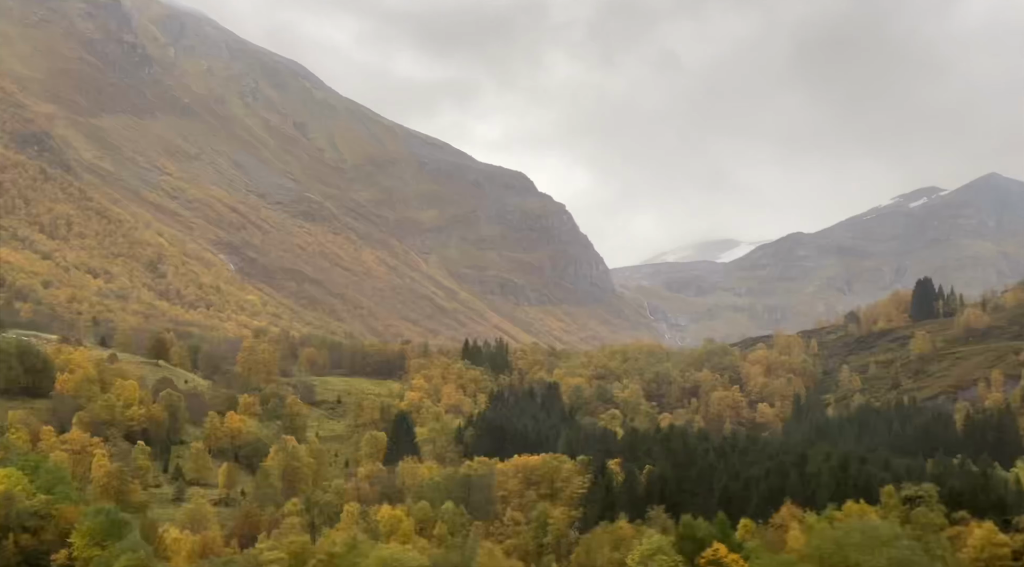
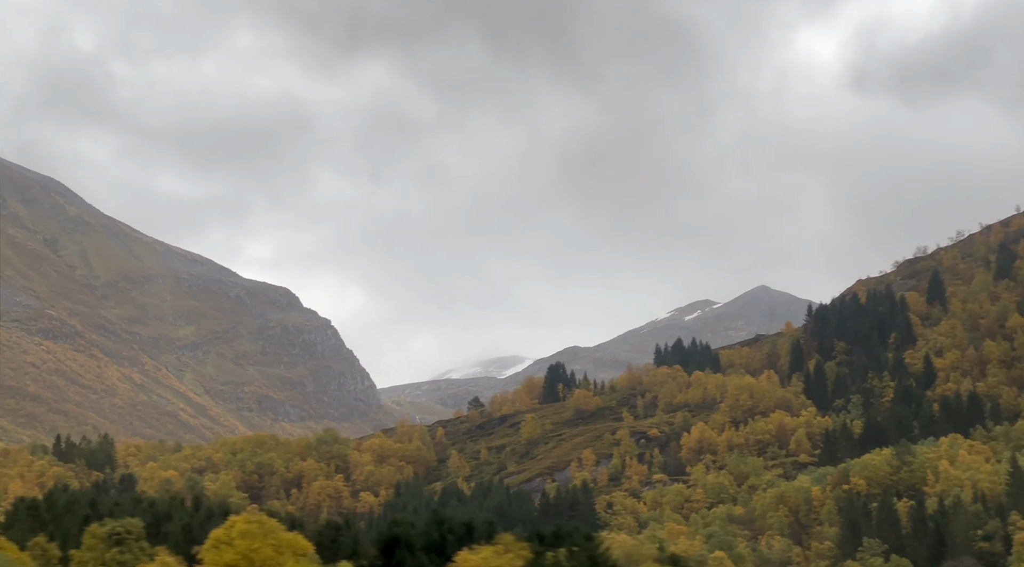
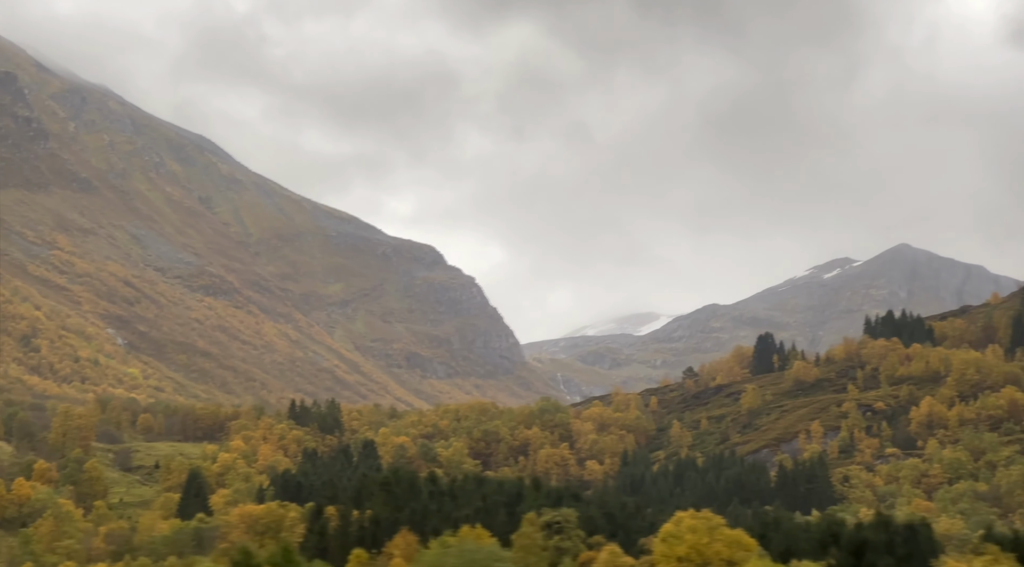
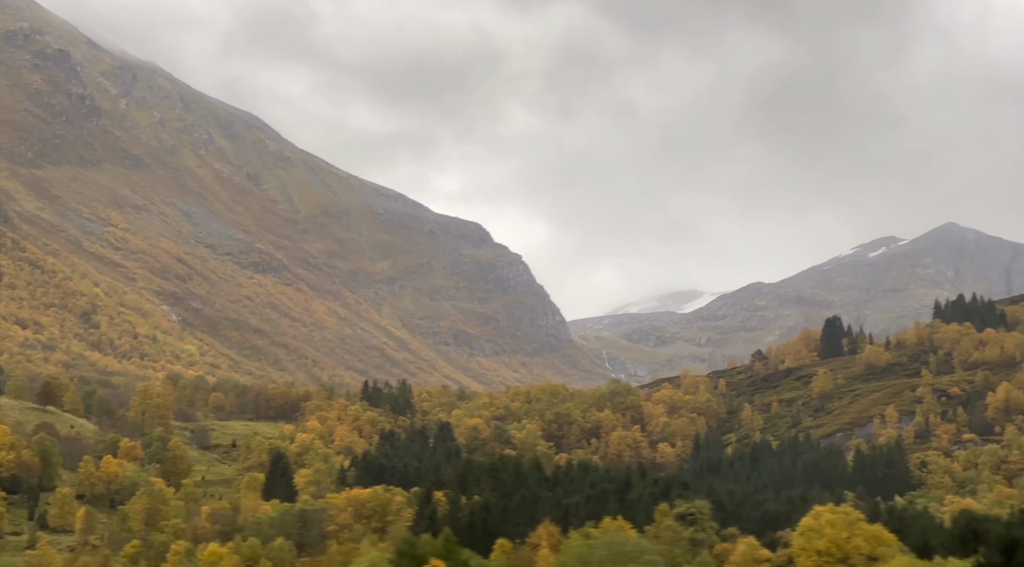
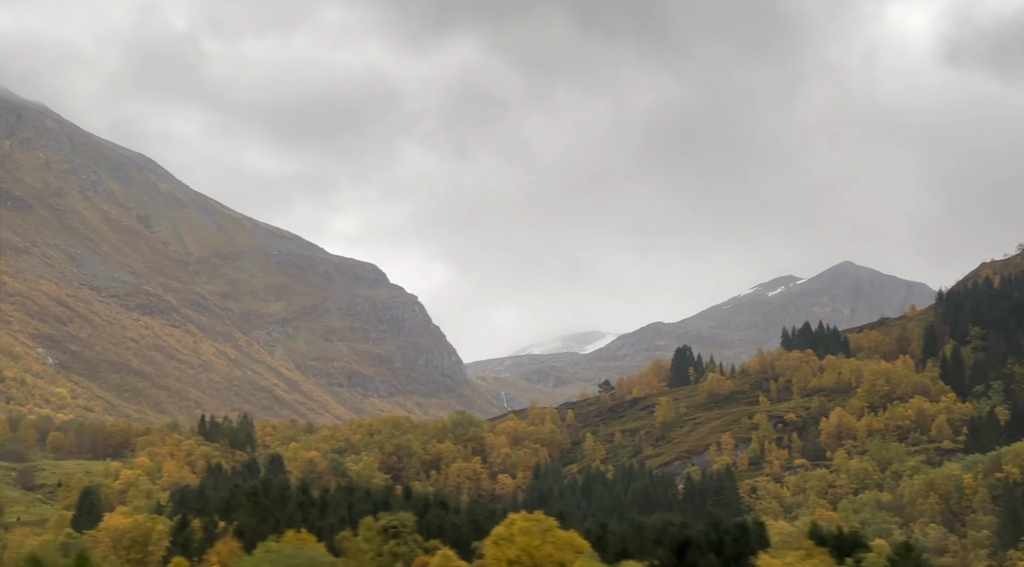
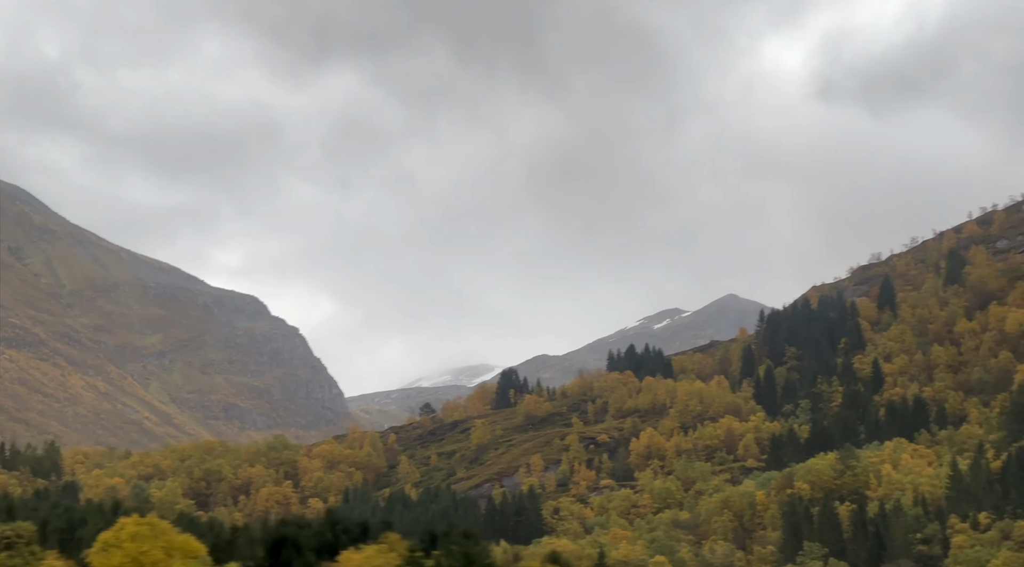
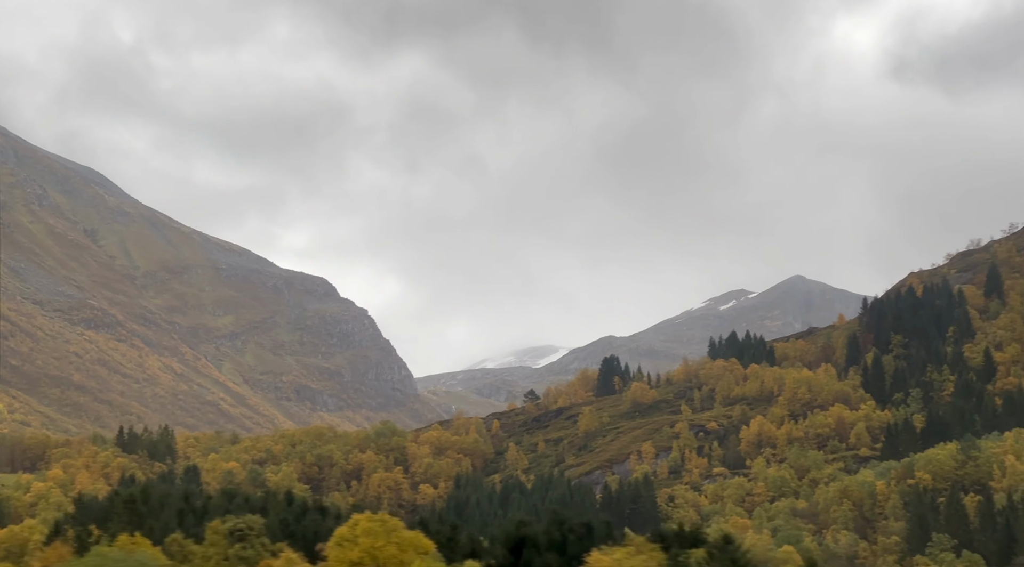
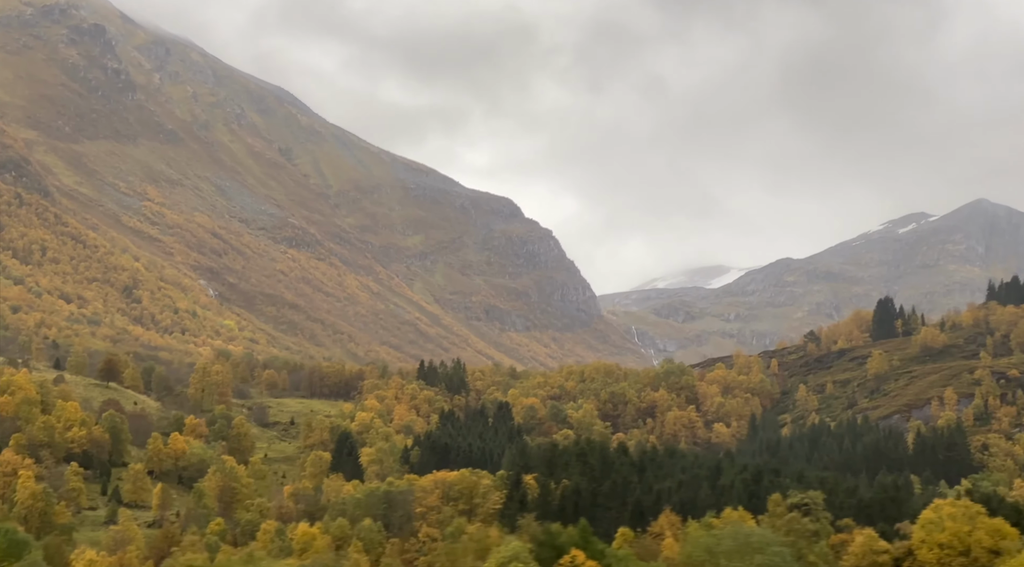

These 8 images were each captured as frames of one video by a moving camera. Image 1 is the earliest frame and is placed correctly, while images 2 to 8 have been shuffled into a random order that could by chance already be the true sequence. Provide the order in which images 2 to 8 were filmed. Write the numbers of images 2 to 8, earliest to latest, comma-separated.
8, 4, 3, 5, 7, 2, 6
